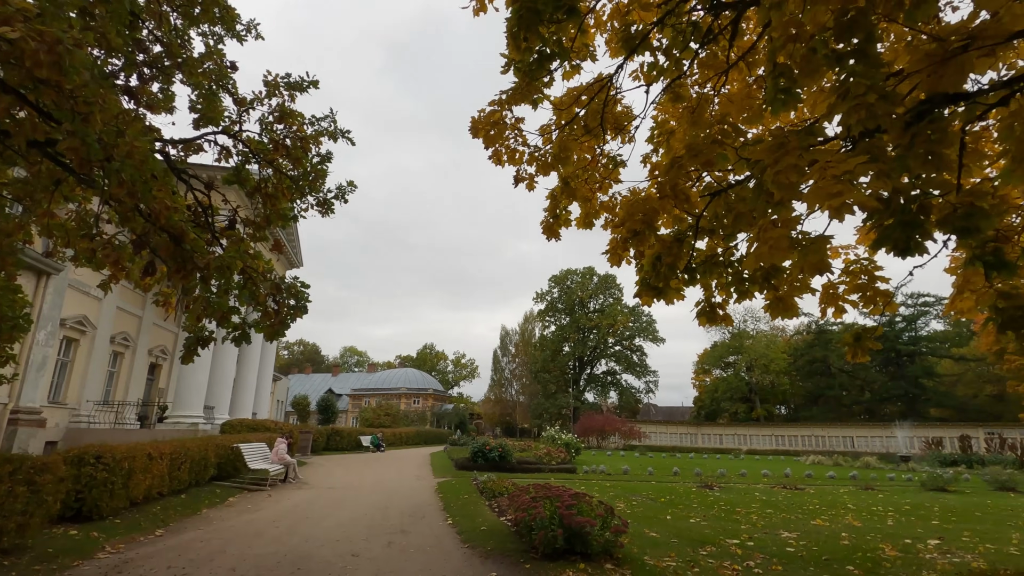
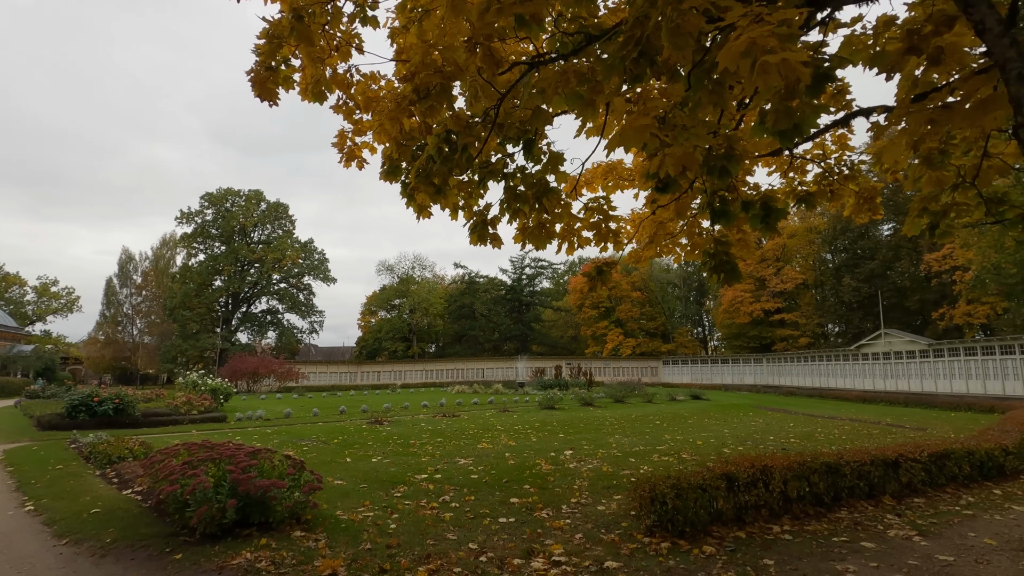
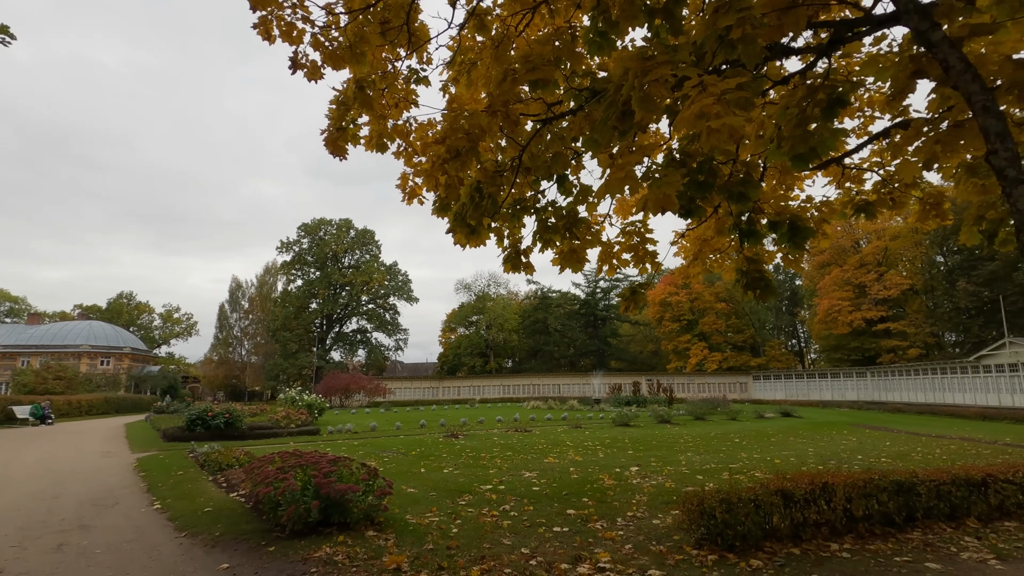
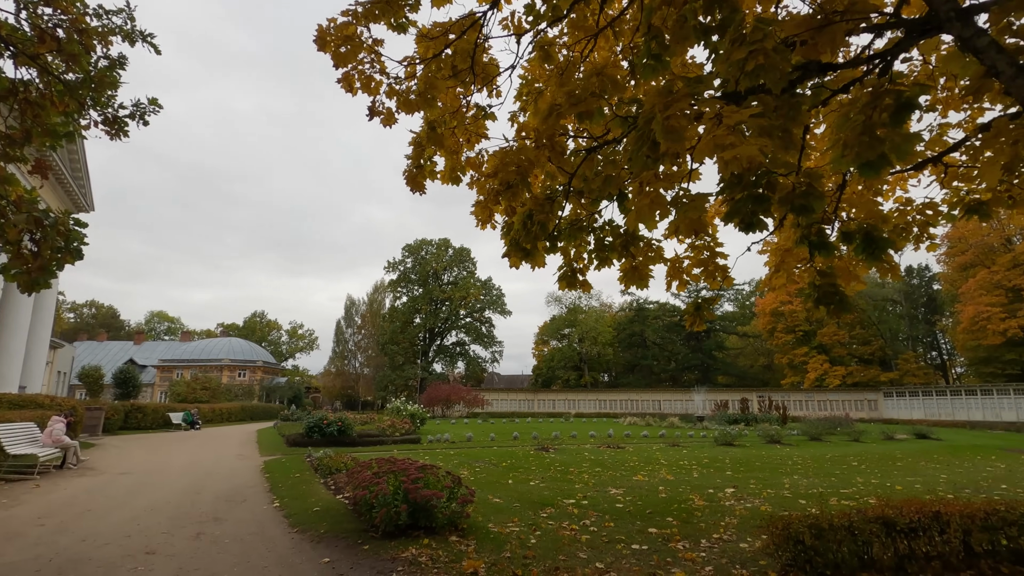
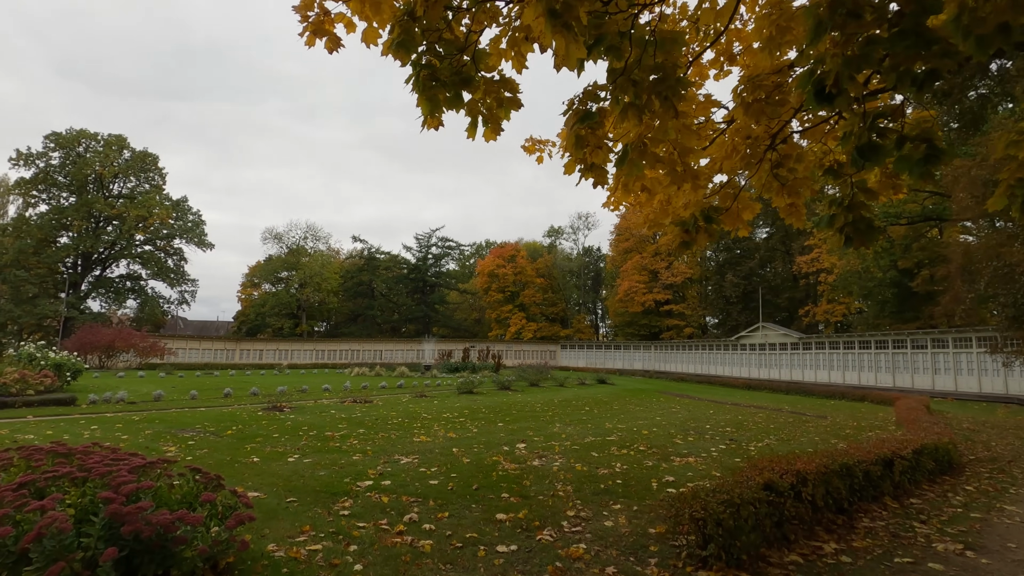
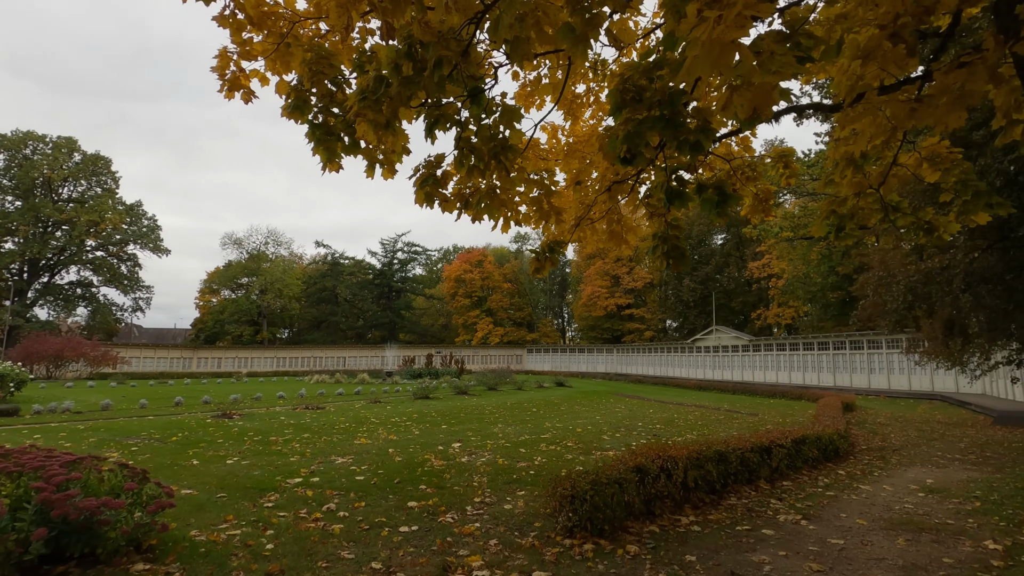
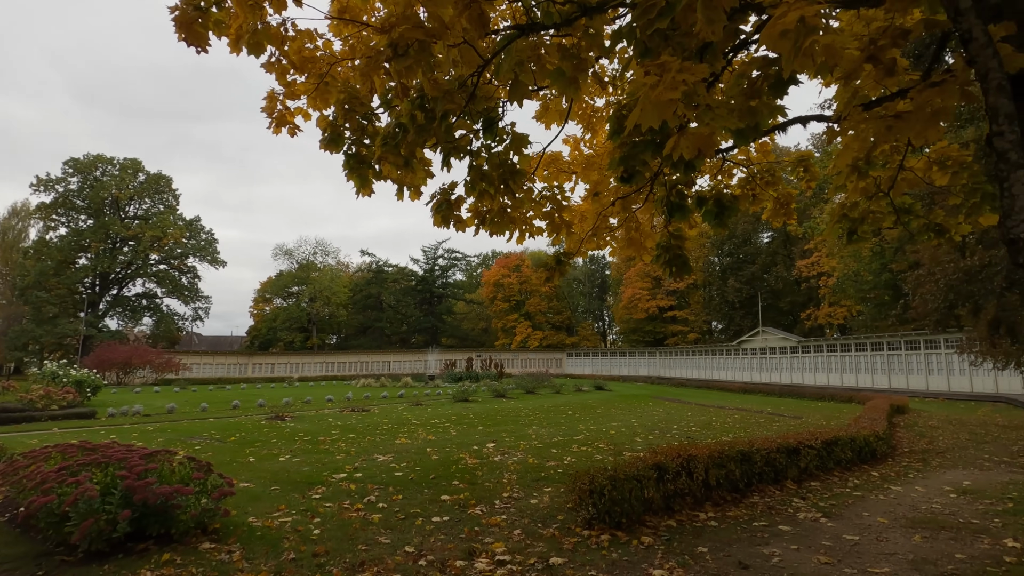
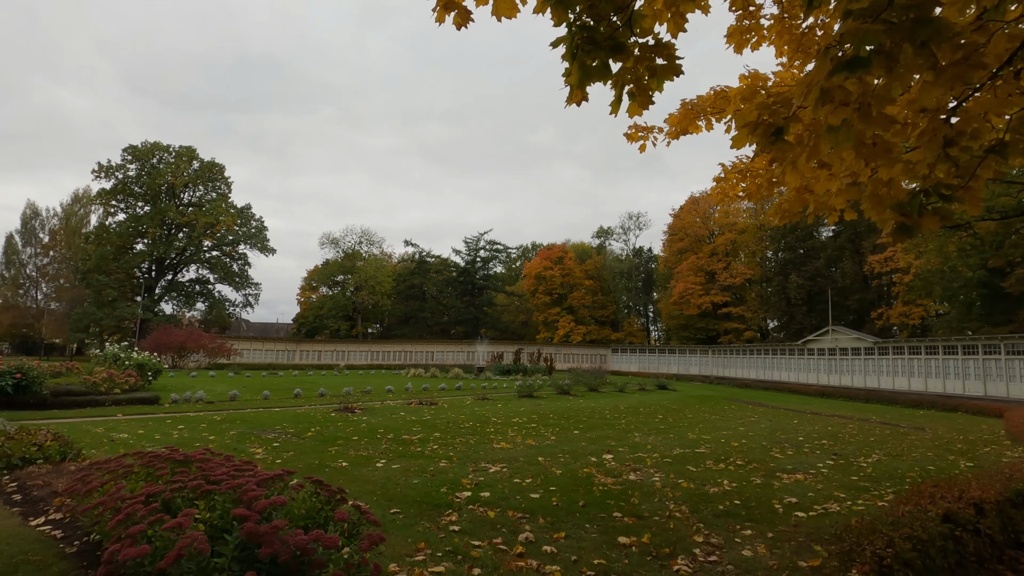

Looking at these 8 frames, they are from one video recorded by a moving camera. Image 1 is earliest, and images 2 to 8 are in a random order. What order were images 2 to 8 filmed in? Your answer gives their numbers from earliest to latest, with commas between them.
4, 3, 2, 7, 6, 5, 8
